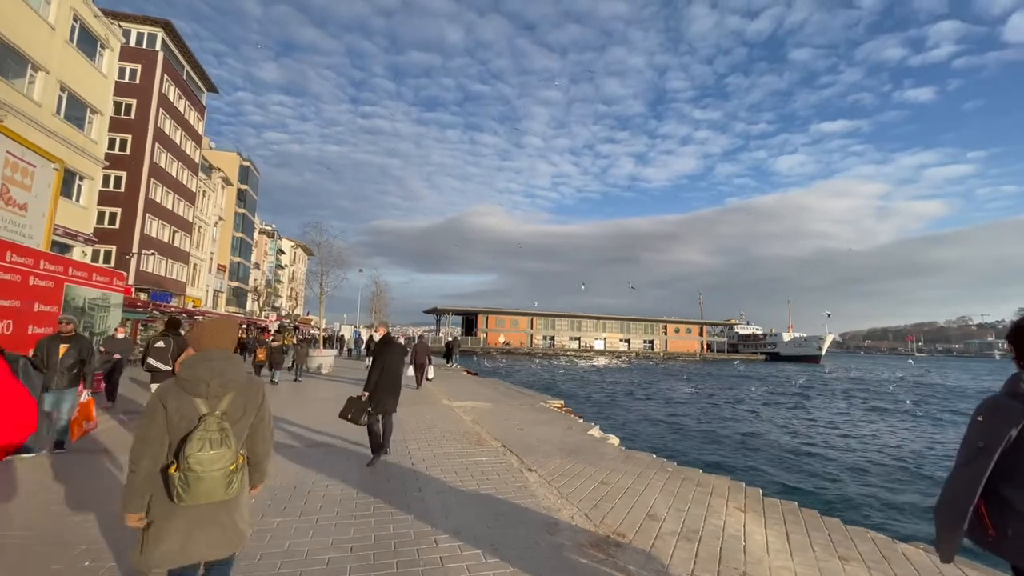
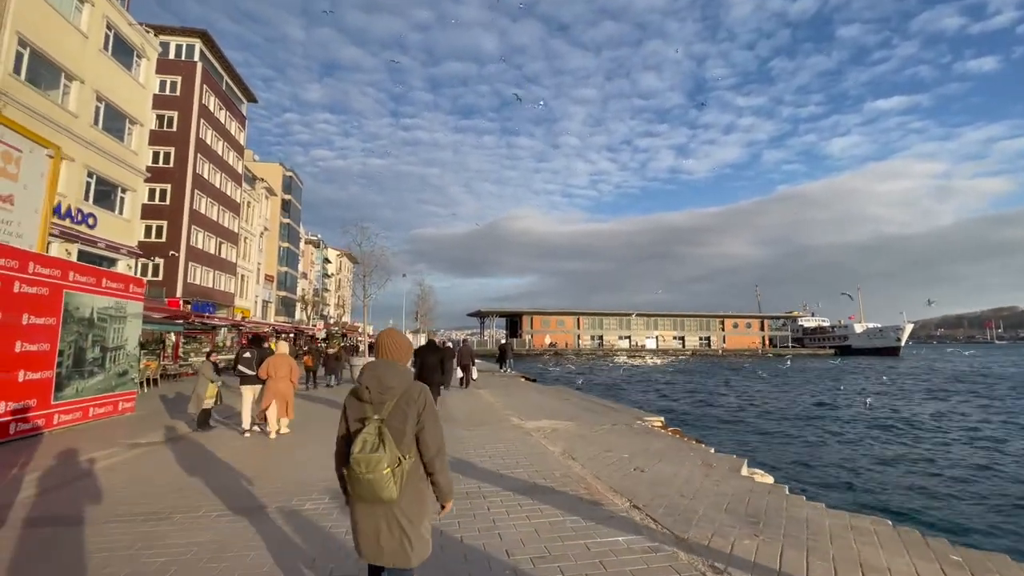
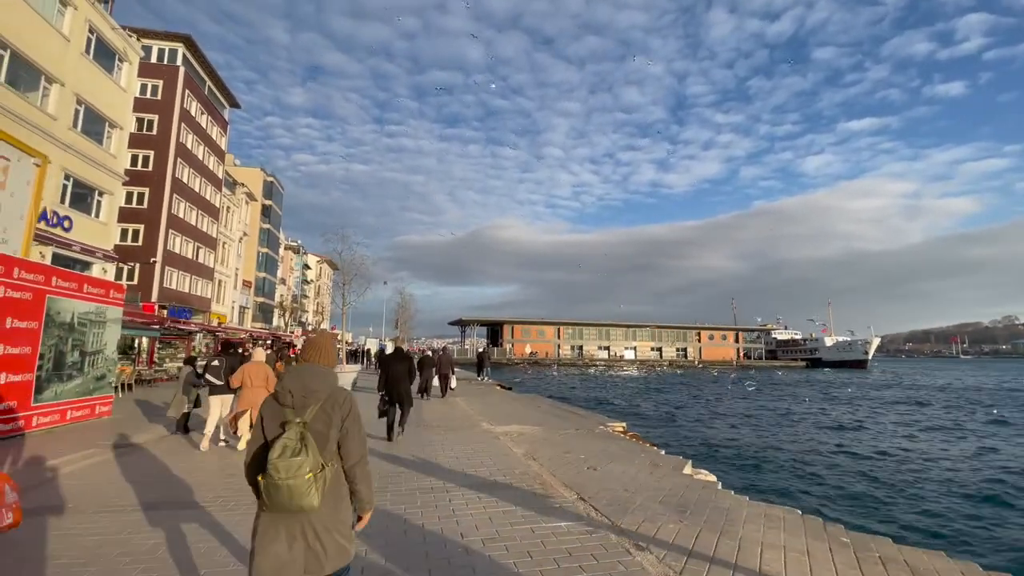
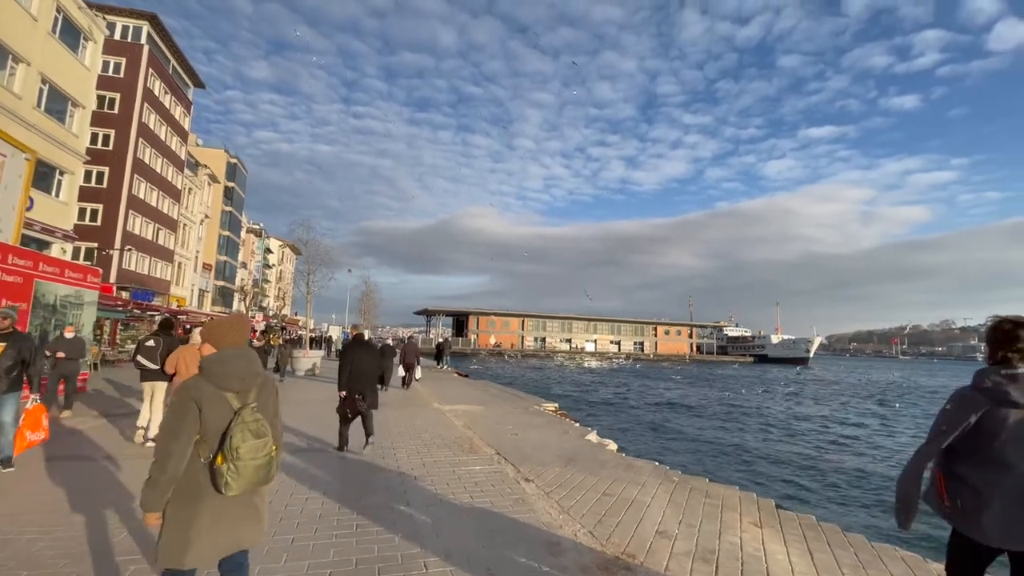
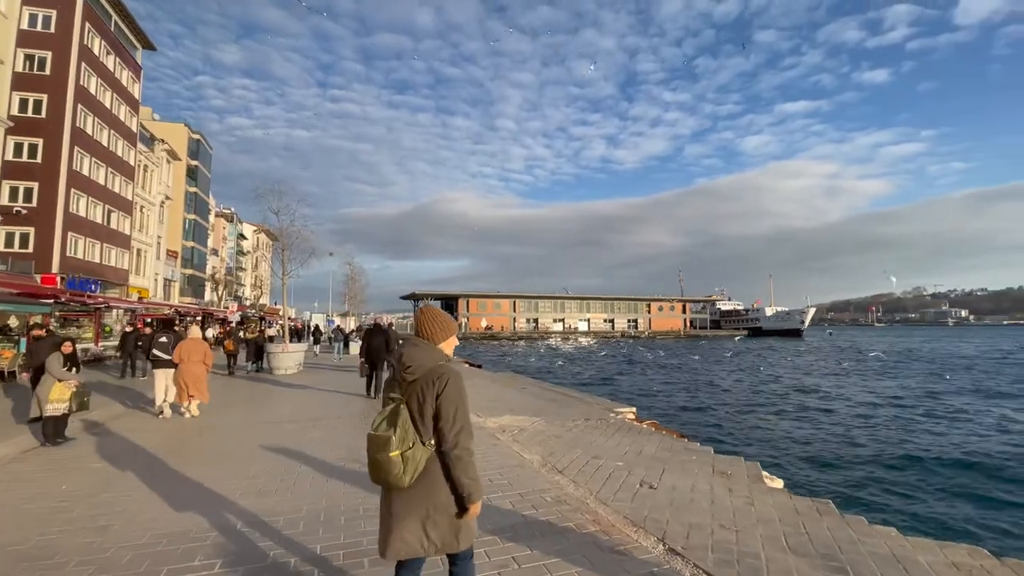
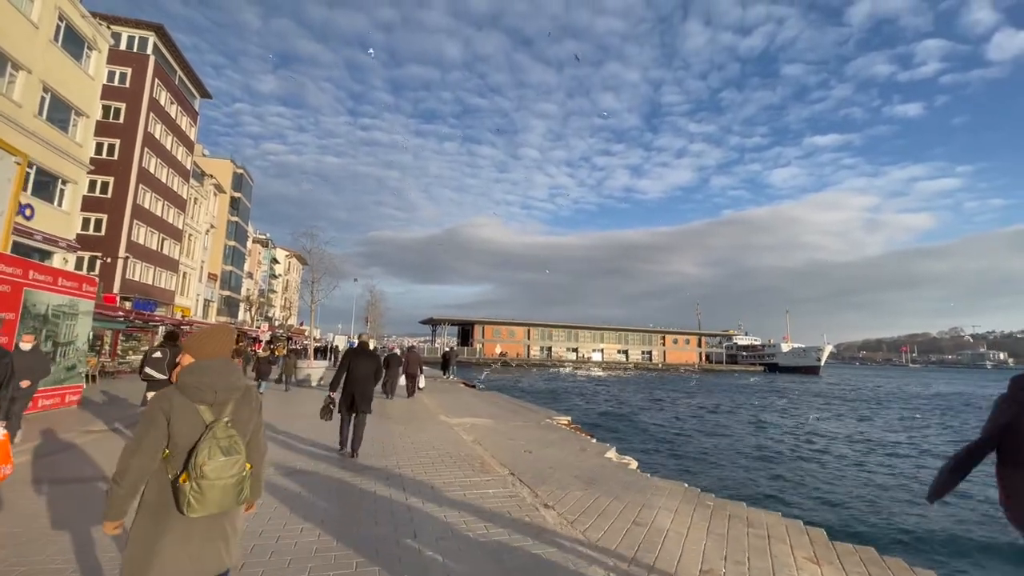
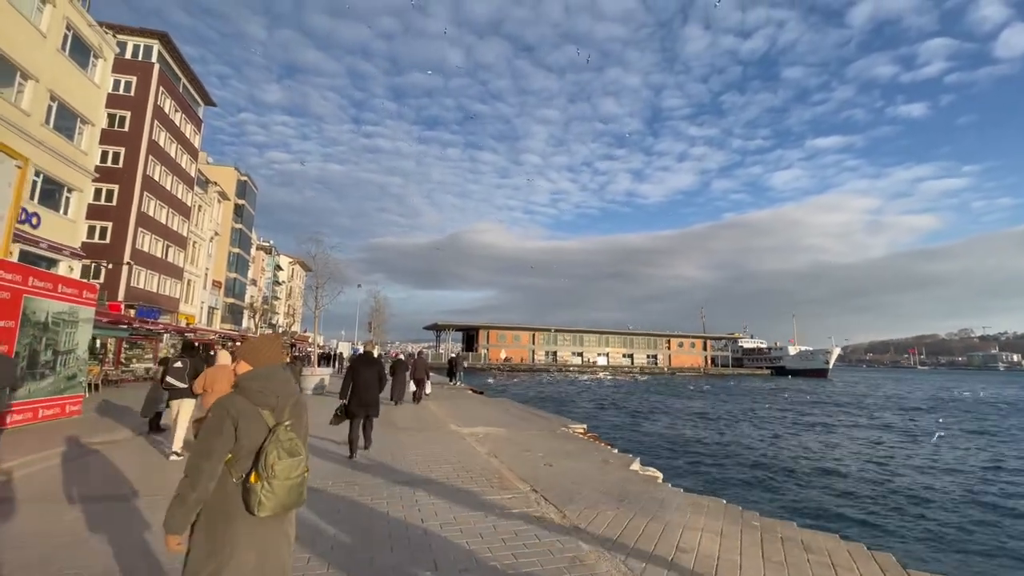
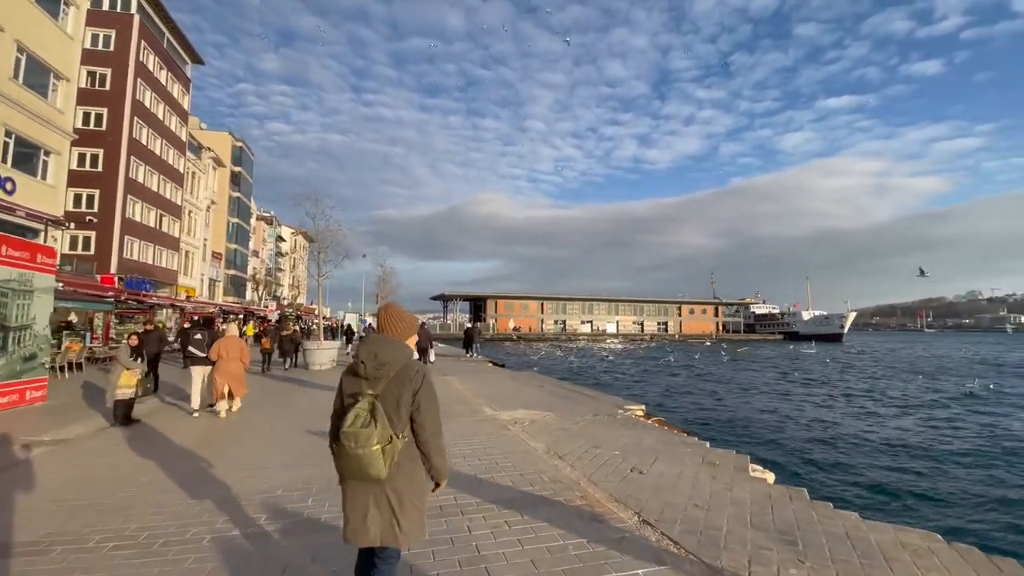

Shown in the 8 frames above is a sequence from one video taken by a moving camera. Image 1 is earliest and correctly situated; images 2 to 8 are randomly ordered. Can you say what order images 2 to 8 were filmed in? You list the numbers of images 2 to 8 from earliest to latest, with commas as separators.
4, 6, 7, 3, 2, 8, 5
